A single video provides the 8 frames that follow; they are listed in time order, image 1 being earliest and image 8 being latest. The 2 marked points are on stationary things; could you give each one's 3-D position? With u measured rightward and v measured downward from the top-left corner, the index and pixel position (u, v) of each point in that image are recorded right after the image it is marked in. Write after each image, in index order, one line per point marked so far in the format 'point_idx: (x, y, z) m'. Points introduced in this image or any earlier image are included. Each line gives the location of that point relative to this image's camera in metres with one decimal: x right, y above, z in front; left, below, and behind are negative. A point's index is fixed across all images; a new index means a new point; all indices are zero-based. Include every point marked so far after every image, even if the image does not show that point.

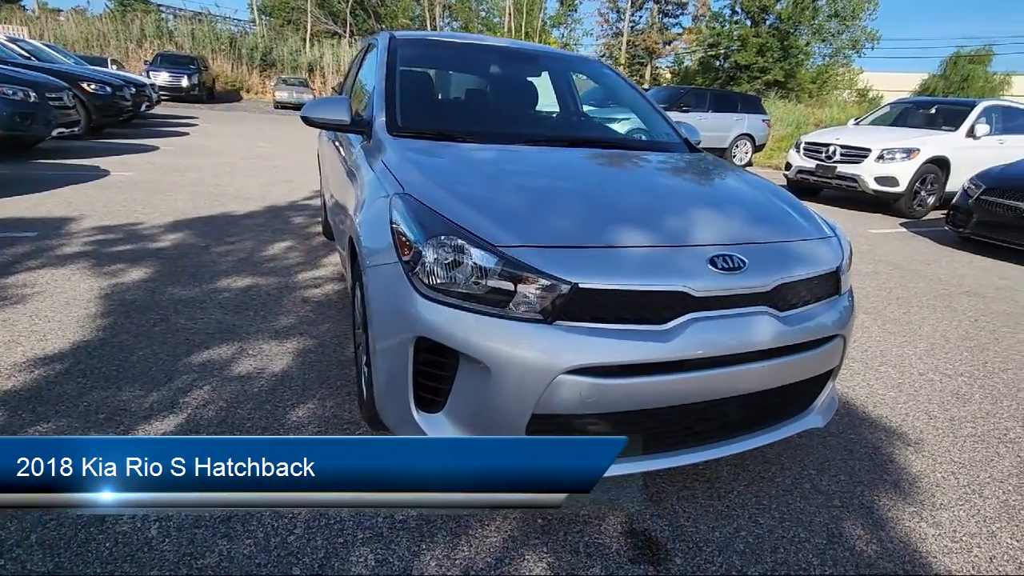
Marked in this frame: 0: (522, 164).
0: (0.0, +0.5, +2.5) m
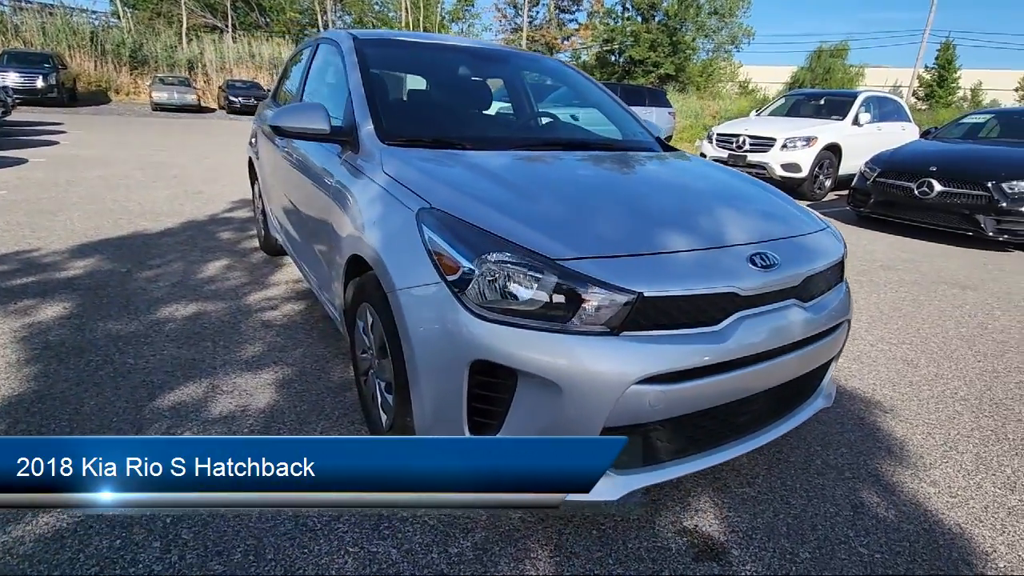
0: (+0.1, +0.4, +2.4) m
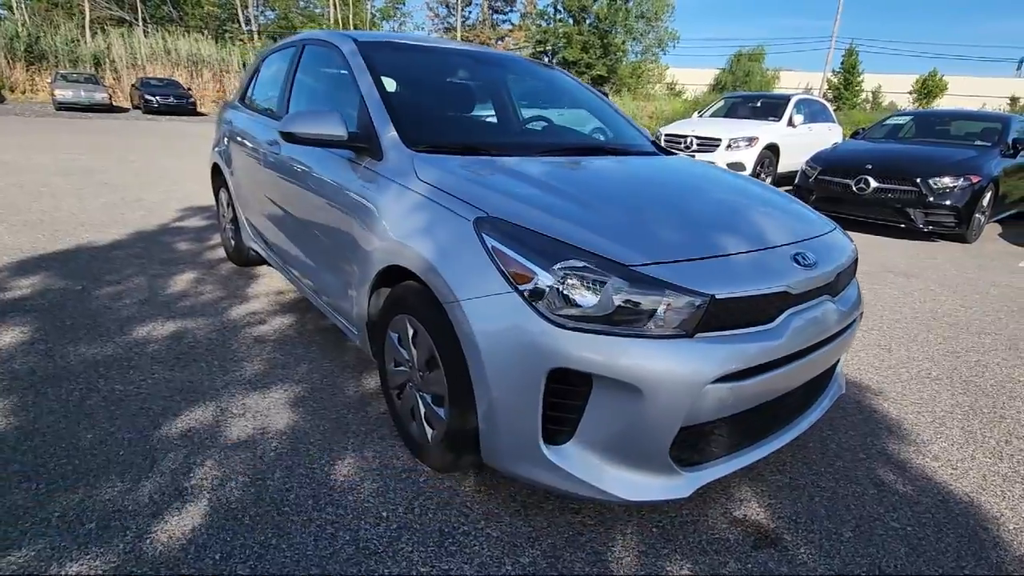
0: (+0.2, +0.4, +2.4) m
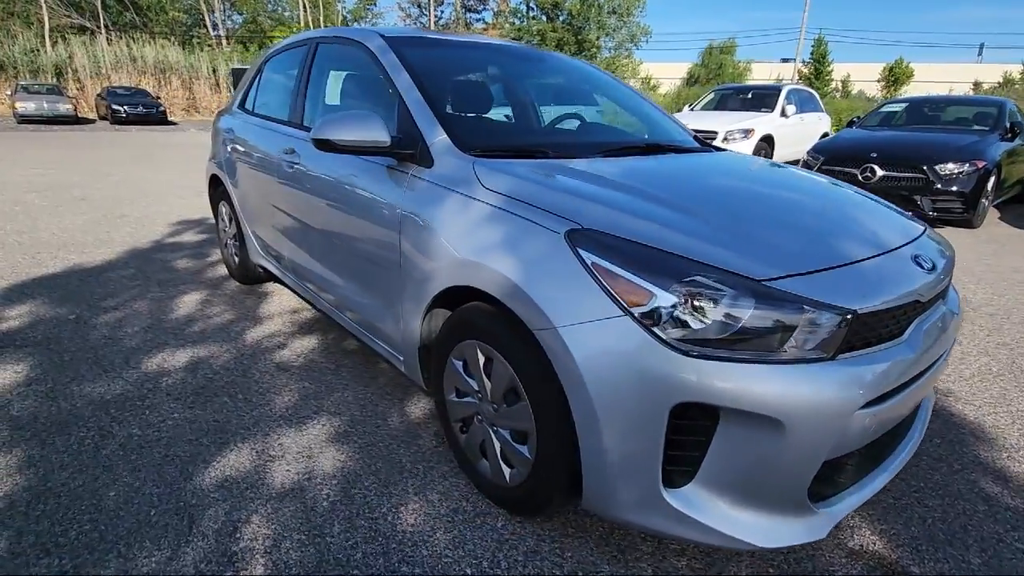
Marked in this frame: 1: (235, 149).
0: (+0.5, +0.4, +2.2) m
1: (-1.7, +0.9, +4.0) m
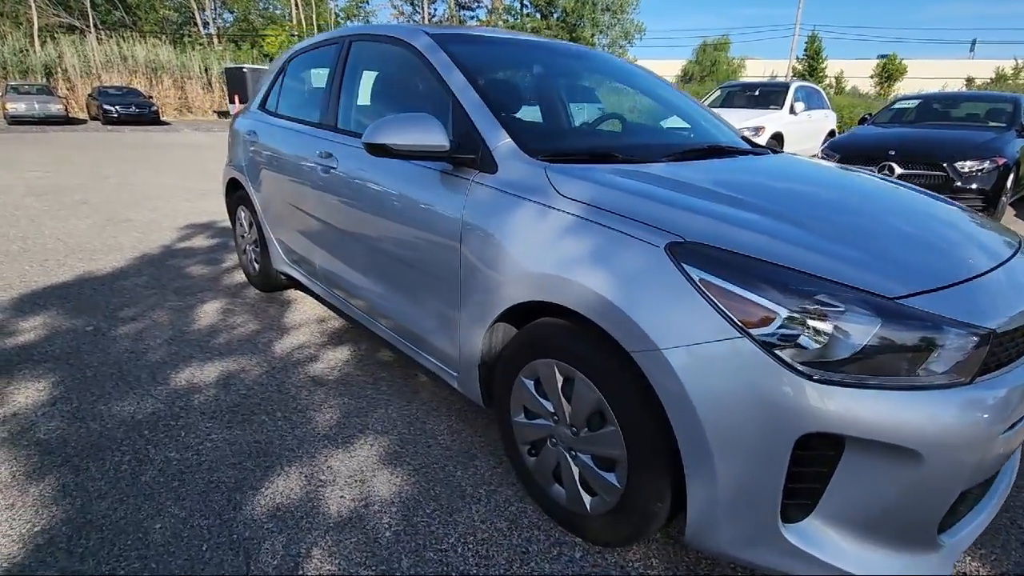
0: (+0.7, +0.3, +2.0) m
1: (-1.5, +0.8, +3.8) m
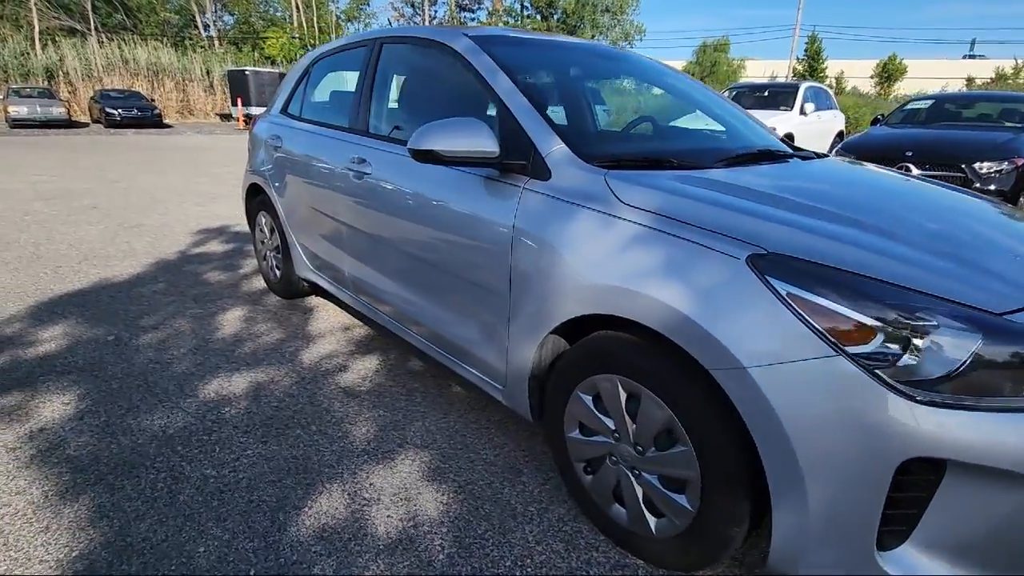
0: (+0.9, +0.3, +2.0) m
1: (-1.3, +0.8, +3.8) m
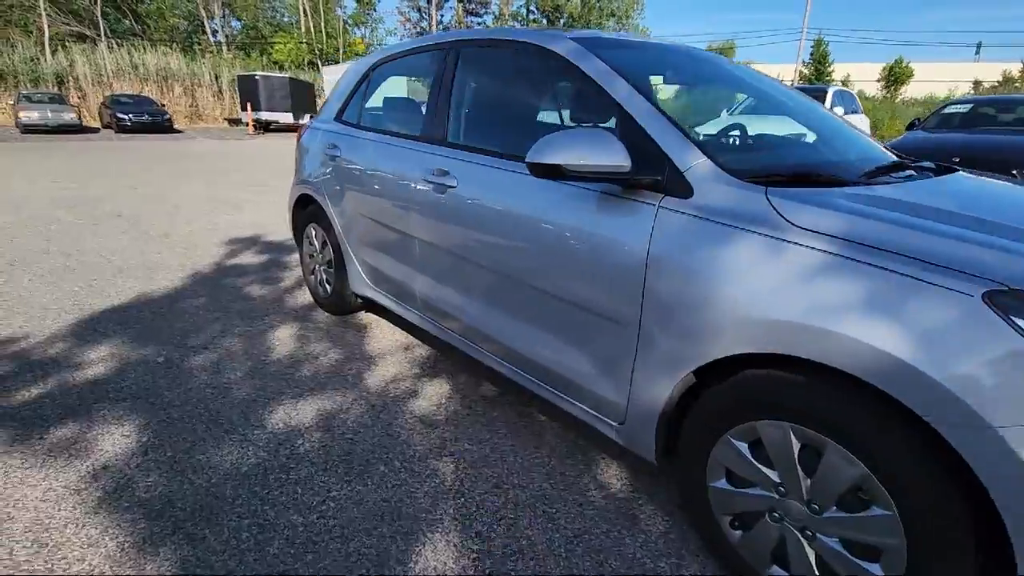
0: (+1.3, +0.2, +1.7) m
1: (-0.9, +0.7, +3.5) m
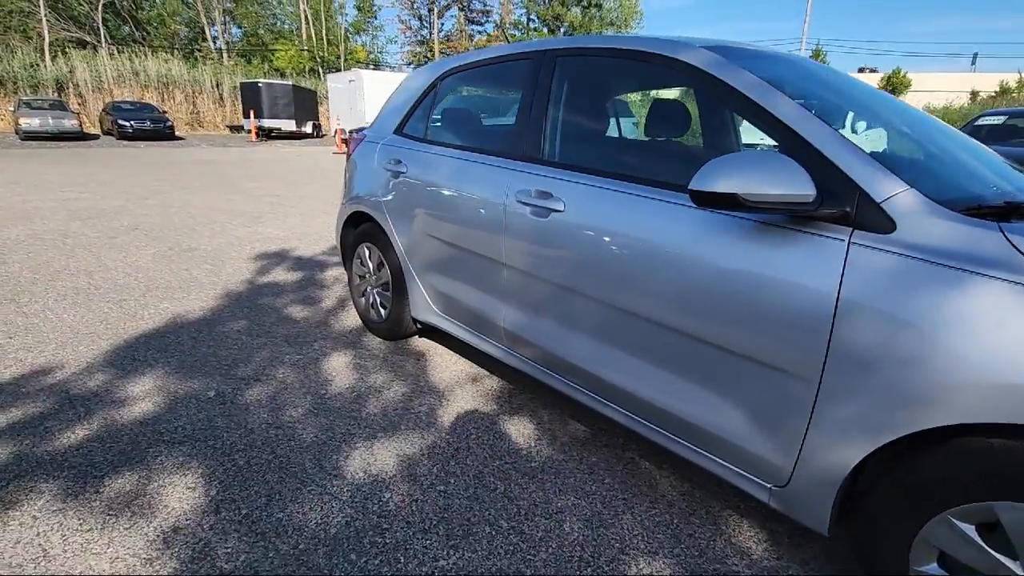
0: (+1.7, +0.1, +1.5) m
1: (-0.5, +0.5, +3.3) m
